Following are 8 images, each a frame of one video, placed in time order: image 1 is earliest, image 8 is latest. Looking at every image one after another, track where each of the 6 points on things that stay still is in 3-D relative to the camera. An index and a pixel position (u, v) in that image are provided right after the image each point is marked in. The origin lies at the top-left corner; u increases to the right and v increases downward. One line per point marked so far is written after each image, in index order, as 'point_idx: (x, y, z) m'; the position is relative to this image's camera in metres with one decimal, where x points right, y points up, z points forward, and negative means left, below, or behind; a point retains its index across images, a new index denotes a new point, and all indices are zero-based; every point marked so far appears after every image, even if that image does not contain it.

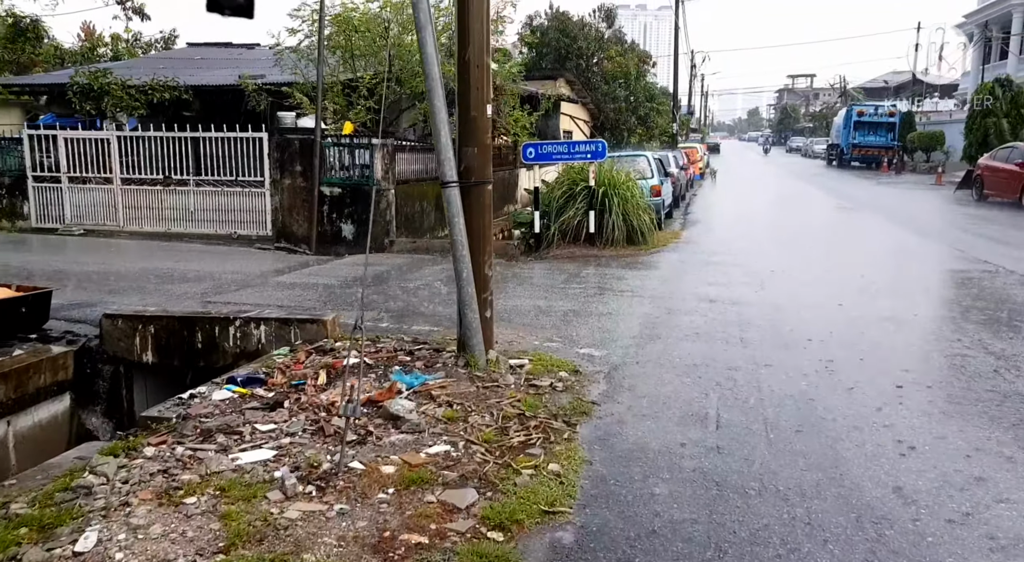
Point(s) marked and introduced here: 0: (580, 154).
0: (+1.0, +1.9, +10.7) m
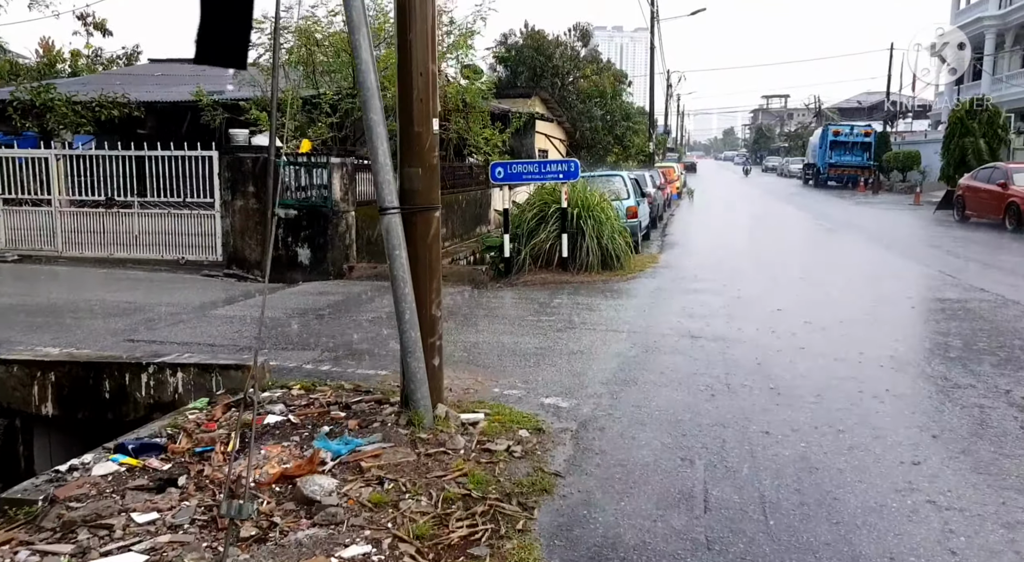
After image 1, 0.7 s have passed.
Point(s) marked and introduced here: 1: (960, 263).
0: (+0.6, +1.5, +10.1) m
1: (+6.6, +0.3, +10.3) m
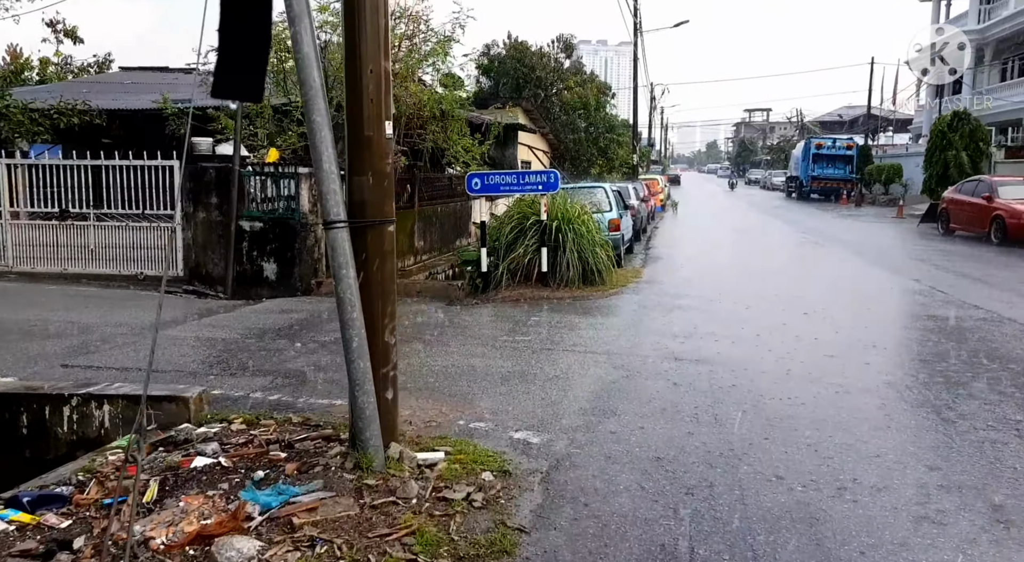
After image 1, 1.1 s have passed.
0: (+0.2, +1.3, +9.7) m
1: (+6.3, +0.1, +10.0) m
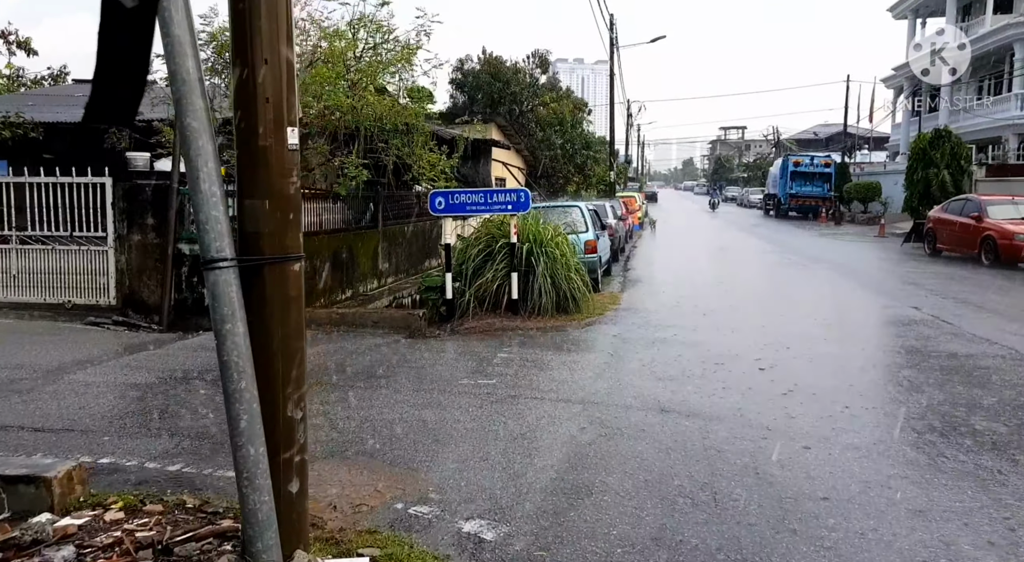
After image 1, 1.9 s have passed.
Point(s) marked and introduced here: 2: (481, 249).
0: (-0.2, +1.0, +8.9) m
1: (+5.9, -0.3, +9.4) m
2: (-0.4, +0.4, +9.1) m
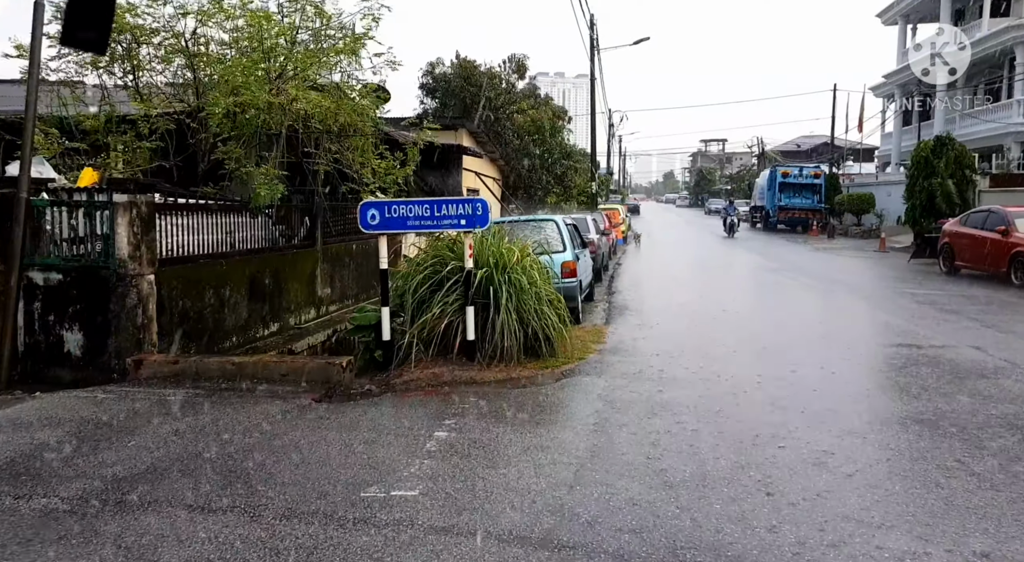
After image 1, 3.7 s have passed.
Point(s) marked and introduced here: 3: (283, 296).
0: (-0.6, +0.6, +6.9) m
1: (+5.4, -0.6, +7.5) m
2: (-0.9, +0.1, +7.1) m
3: (-3.1, -0.2, +9.6) m
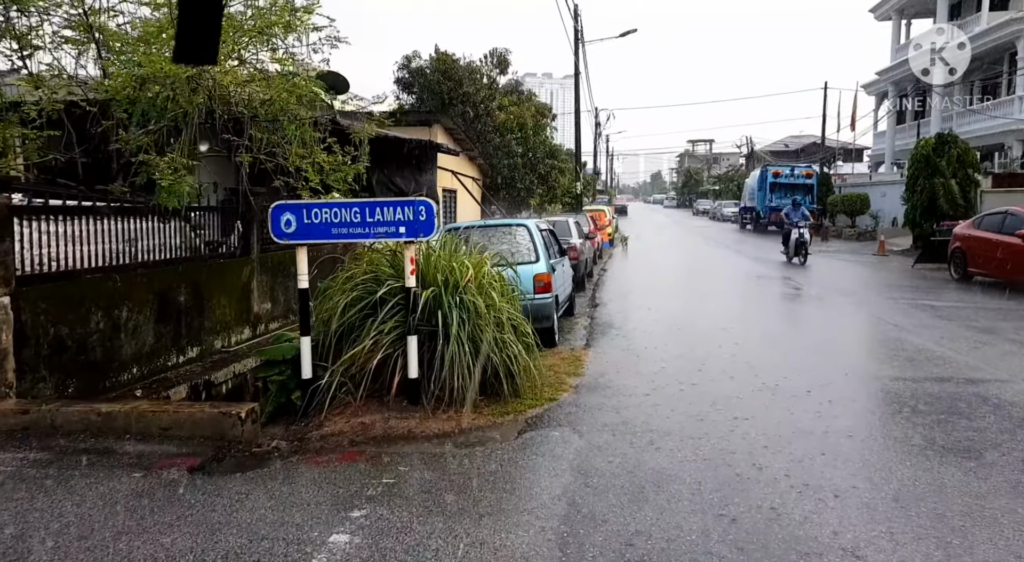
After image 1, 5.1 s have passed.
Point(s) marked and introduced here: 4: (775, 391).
0: (-1.0, +0.4, +5.4) m
1: (+5.0, -0.8, +6.2) m
2: (-1.2, -0.1, +5.7) m
3: (-3.6, -0.4, +8.1) m
4: (+2.3, -1.0, +5.9) m
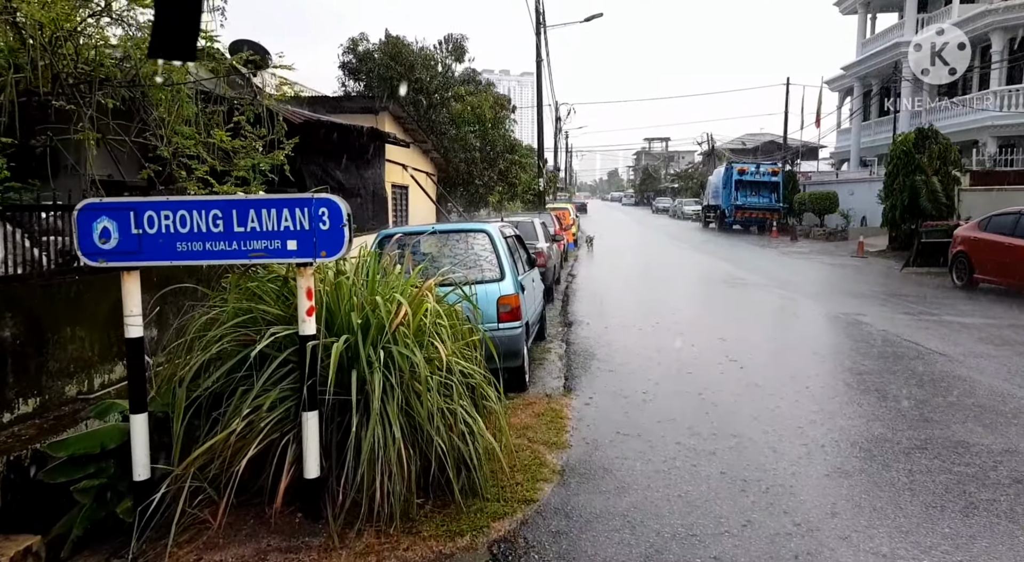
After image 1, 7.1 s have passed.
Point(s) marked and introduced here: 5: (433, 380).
0: (-1.2, +0.2, +3.4) m
1: (+4.7, -1.0, +4.5) m
2: (-1.5, -0.3, +3.7) m
3: (-3.9, -0.6, +6.0) m
4: (+2.0, -1.2, +4.1) m
5: (-0.4, -0.5, +3.8) m
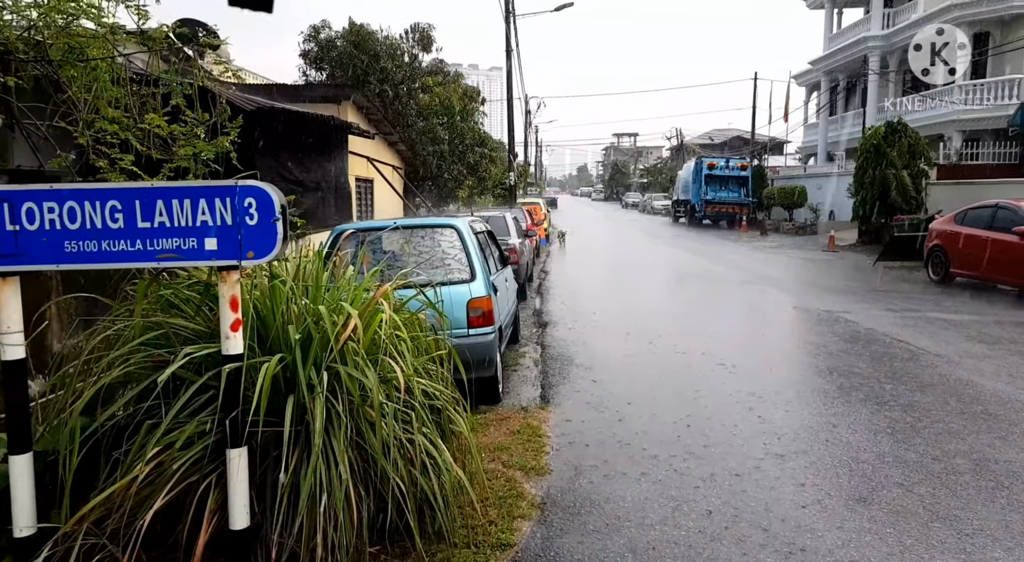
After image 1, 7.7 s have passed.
0: (-1.3, +0.2, +2.8) m
1: (+4.6, -1.0, +4.1) m
2: (-1.6, -0.4, +3.0) m
3: (-4.1, -0.6, +5.2) m
4: (+1.9, -1.2, +3.6) m
5: (-0.6, -0.6, +3.1) m
